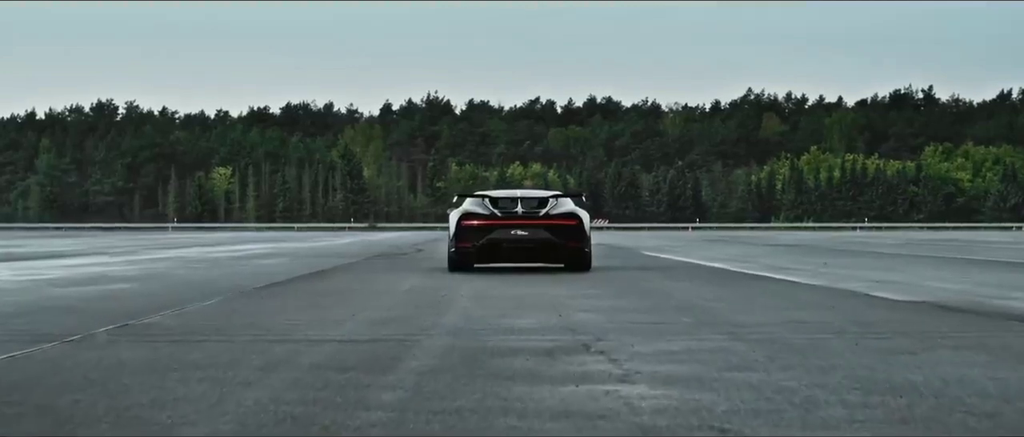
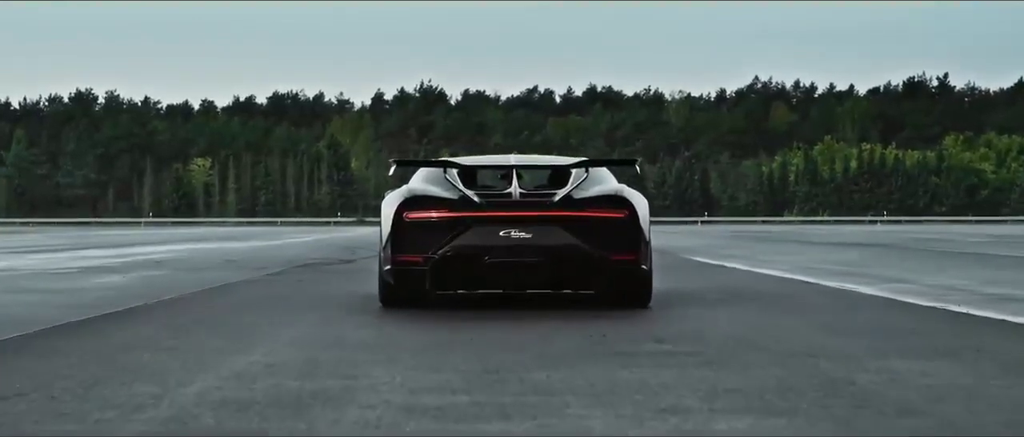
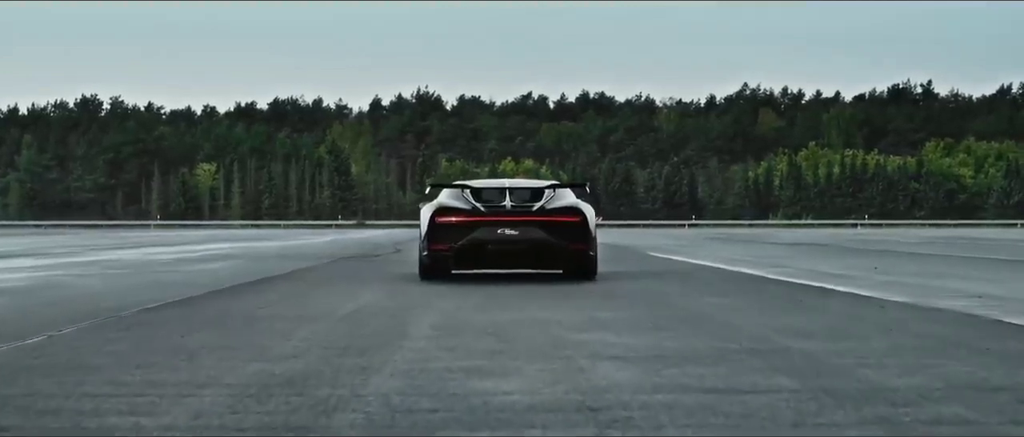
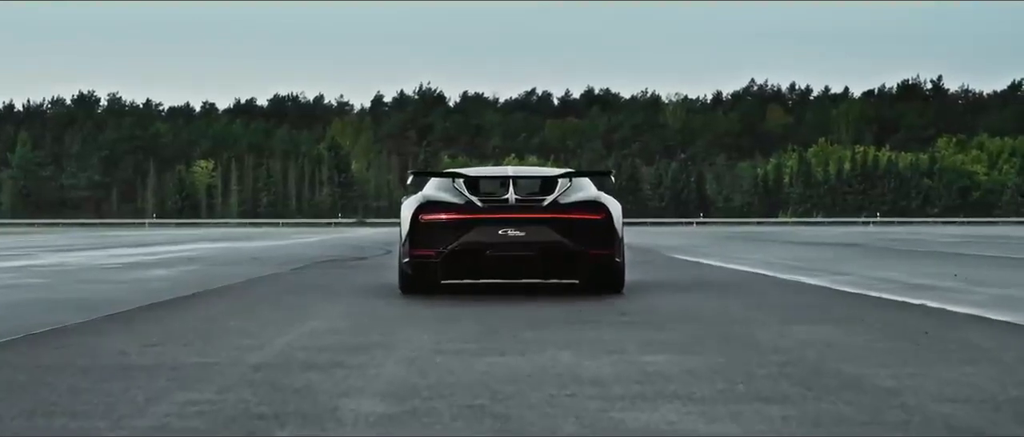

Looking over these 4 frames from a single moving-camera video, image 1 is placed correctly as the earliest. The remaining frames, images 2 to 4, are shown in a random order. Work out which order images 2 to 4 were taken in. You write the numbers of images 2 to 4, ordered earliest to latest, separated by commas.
3, 4, 2
